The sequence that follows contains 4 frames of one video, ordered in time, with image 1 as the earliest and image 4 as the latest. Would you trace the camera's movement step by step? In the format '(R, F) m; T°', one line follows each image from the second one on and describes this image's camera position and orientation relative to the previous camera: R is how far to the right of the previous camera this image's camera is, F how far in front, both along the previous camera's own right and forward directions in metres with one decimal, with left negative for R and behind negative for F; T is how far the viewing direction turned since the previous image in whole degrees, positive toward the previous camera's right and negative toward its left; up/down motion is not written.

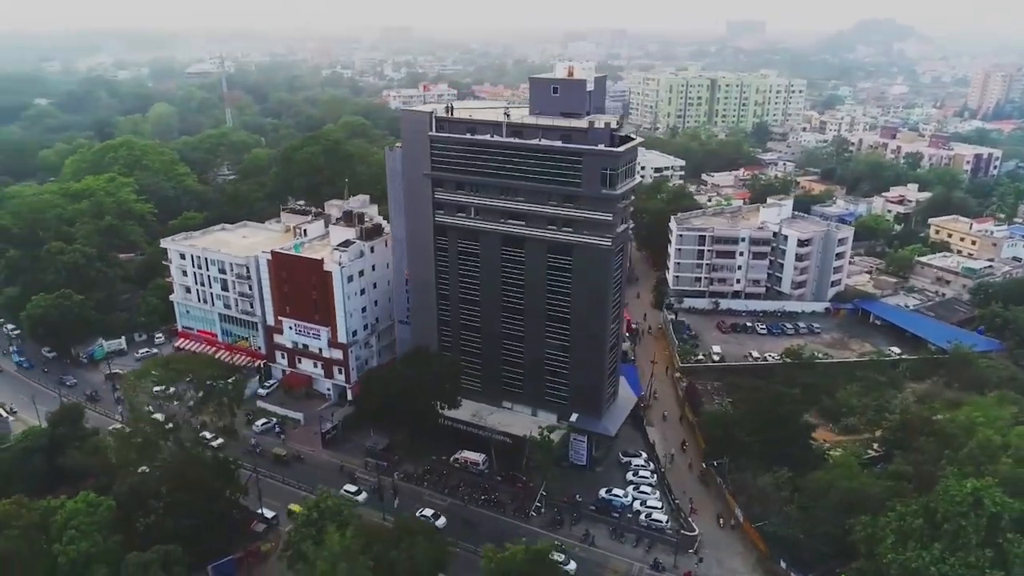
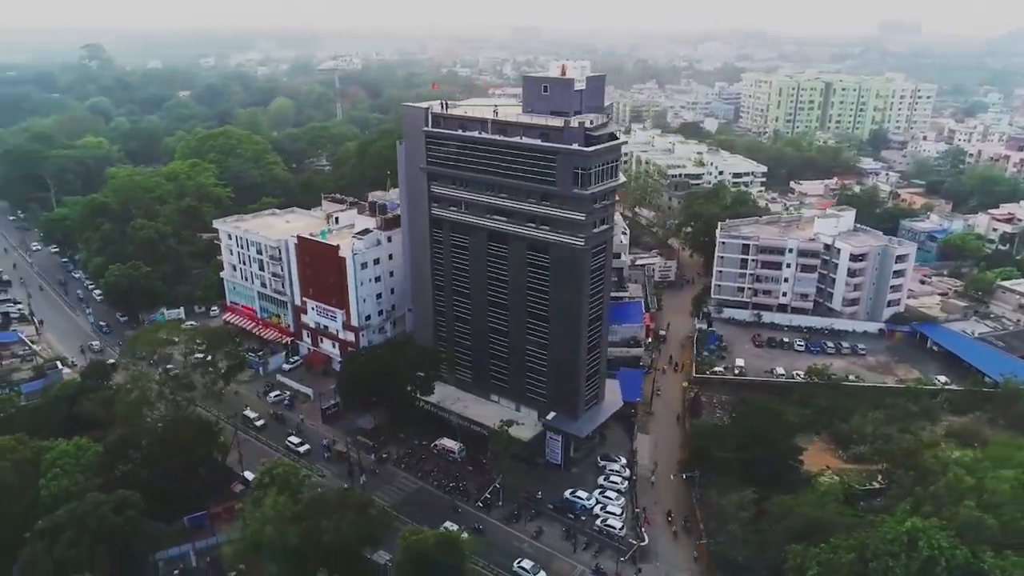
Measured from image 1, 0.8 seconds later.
(+8.4, +0.1) m; -10°
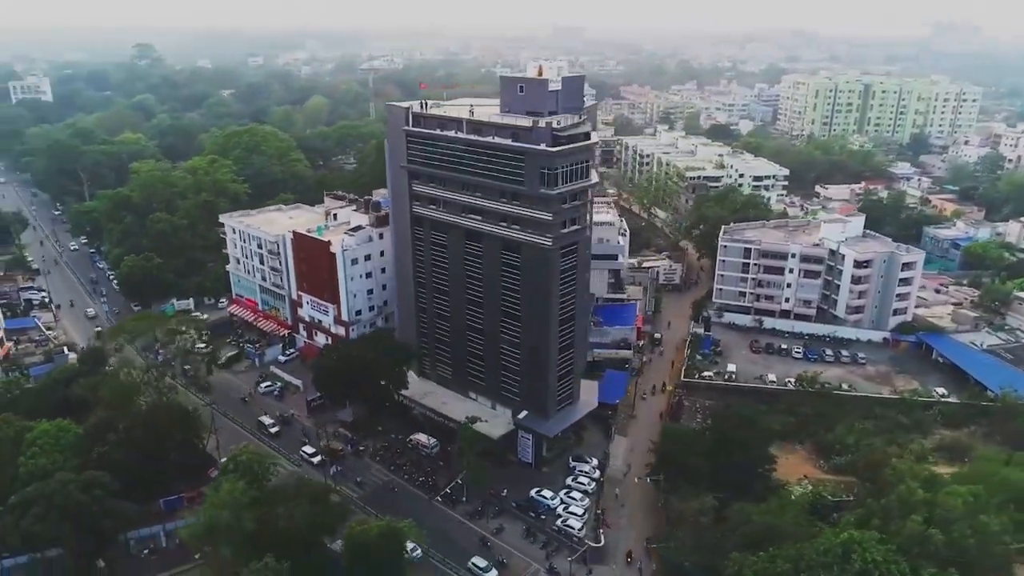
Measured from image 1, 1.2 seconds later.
(+4.3, -0.2) m; -4°
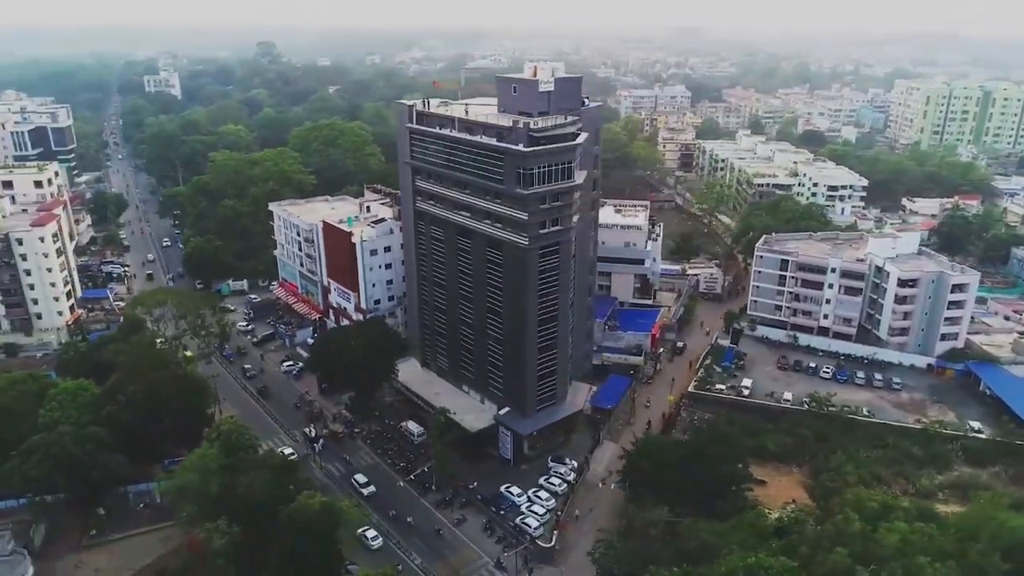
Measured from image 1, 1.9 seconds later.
(+7.5, 0.0) m; -9°
